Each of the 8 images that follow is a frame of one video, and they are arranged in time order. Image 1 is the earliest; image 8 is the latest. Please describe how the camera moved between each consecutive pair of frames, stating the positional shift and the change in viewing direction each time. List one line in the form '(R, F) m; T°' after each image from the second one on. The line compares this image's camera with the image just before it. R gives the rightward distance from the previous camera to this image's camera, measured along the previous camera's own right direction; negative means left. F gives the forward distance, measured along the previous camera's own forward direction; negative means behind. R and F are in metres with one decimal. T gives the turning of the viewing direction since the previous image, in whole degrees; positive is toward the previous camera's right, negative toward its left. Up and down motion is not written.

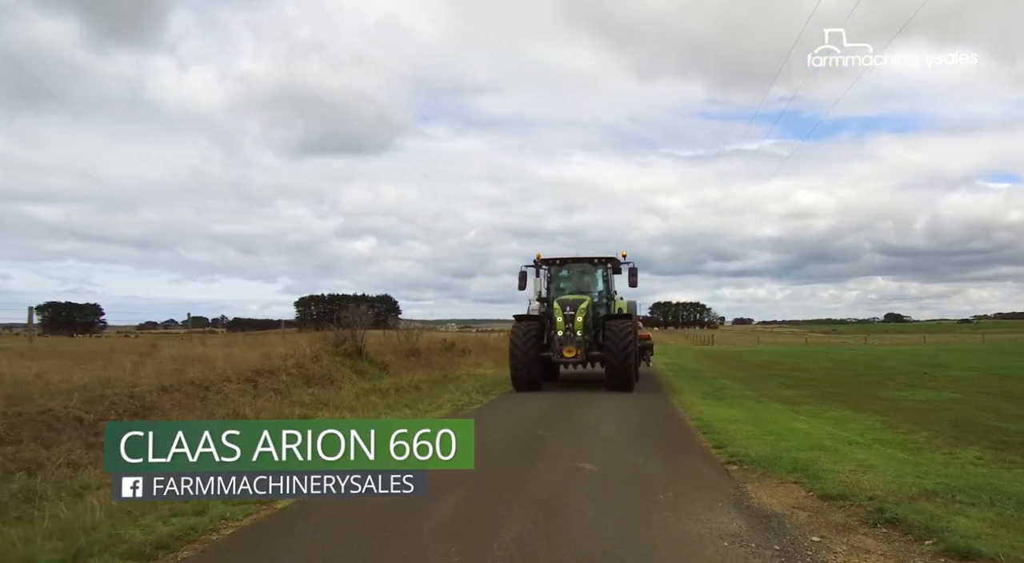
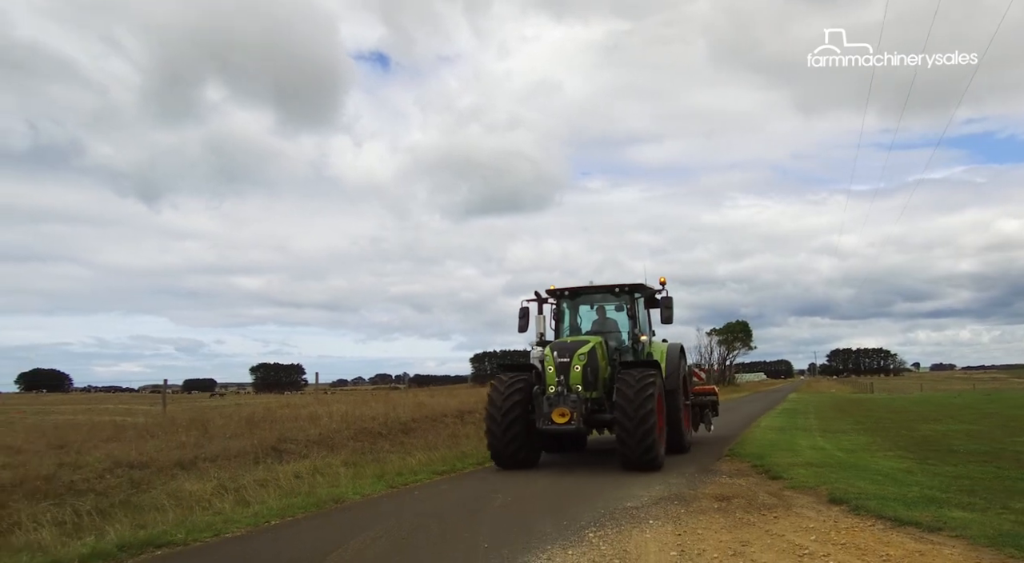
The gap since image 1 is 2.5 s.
(+1.6, -6.6) m; -13°
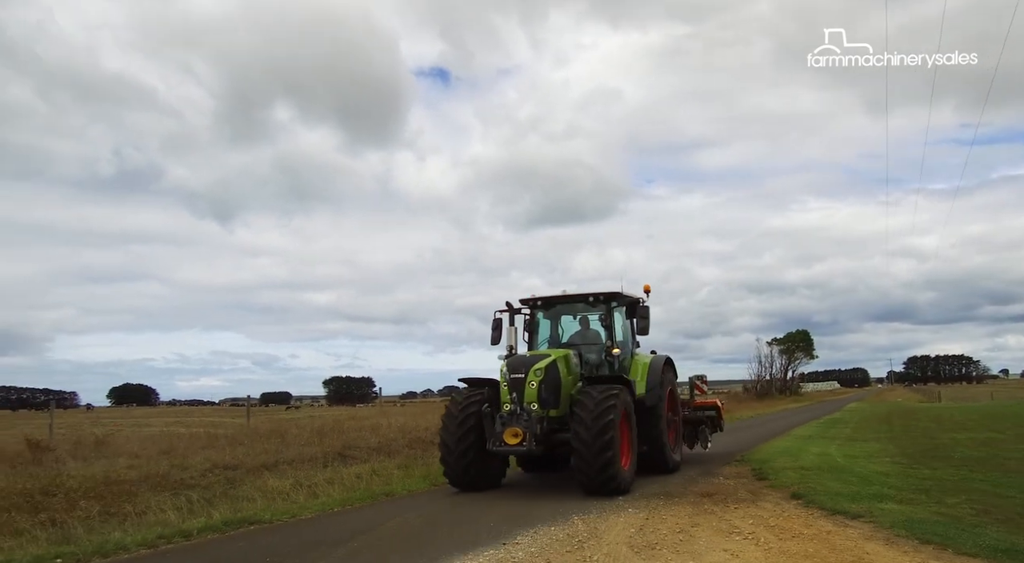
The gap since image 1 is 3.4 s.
(+0.8, -2.0) m; -5°
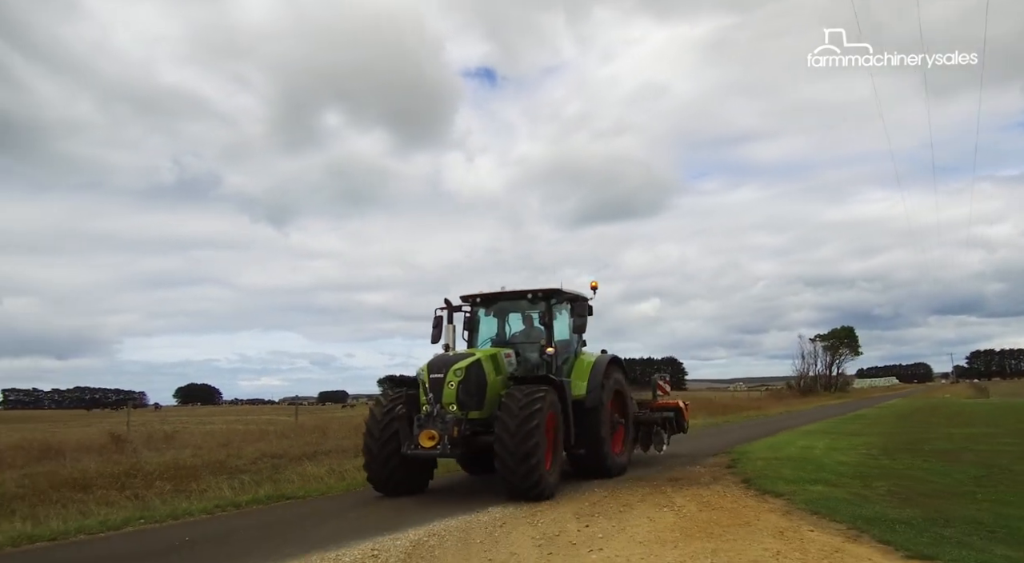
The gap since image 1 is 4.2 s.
(+1.0, -1.9) m; -4°
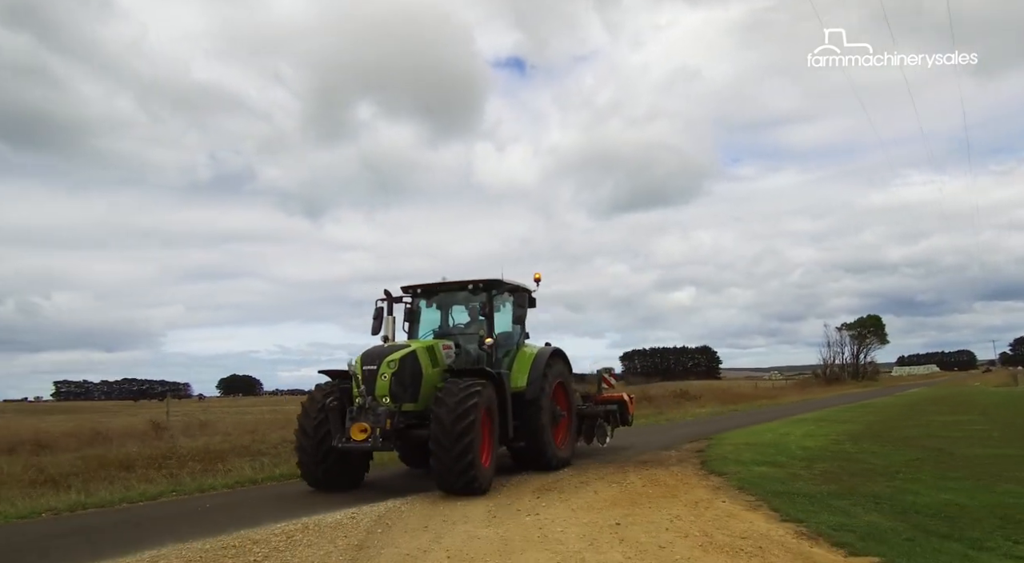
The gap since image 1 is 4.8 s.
(+1.0, -1.5) m; -3°
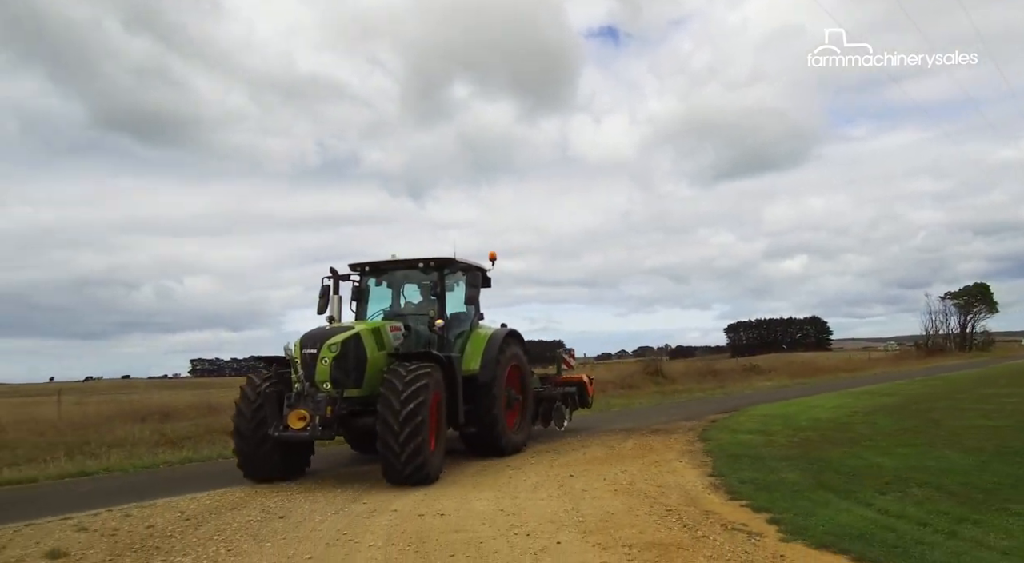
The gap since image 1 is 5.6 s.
(+1.7, -2.0) m; -8°
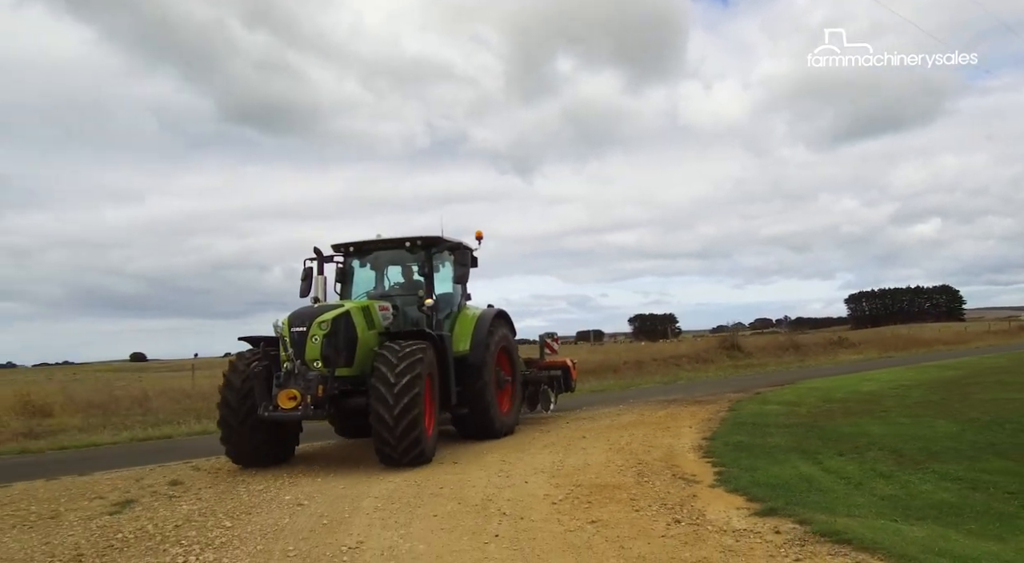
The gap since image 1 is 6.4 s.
(+1.4, -1.7) m; -9°
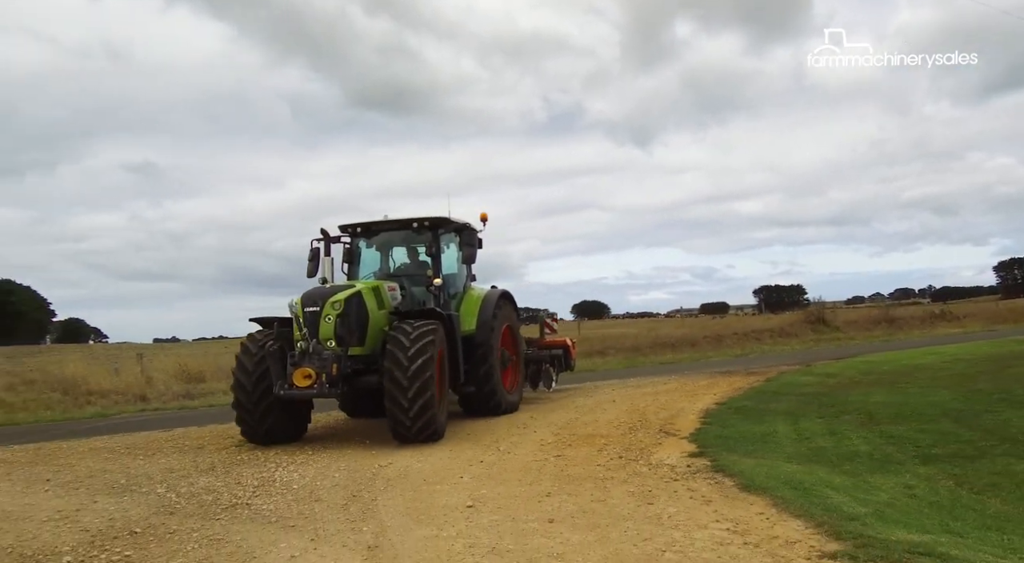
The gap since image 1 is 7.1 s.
(+1.5, -2.1) m; -9°
